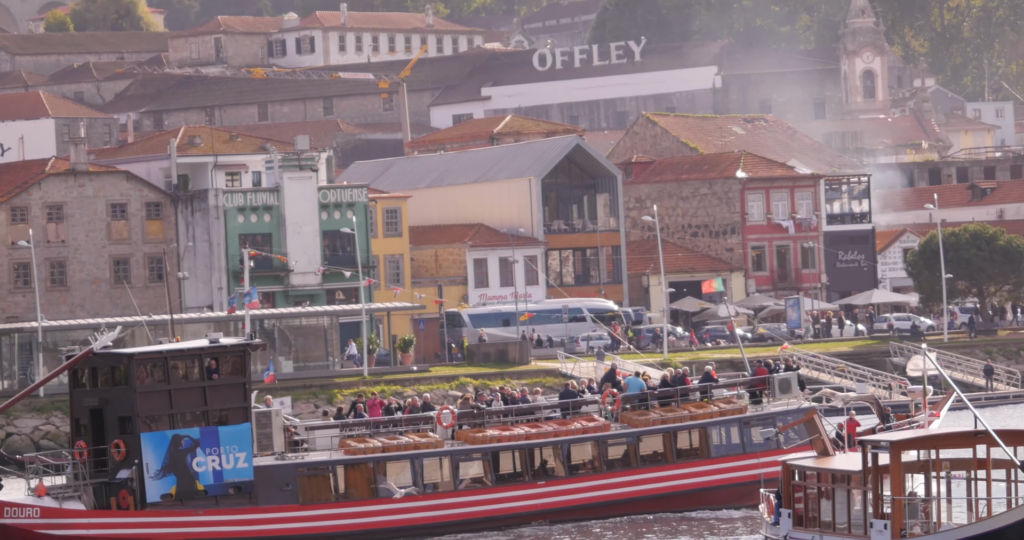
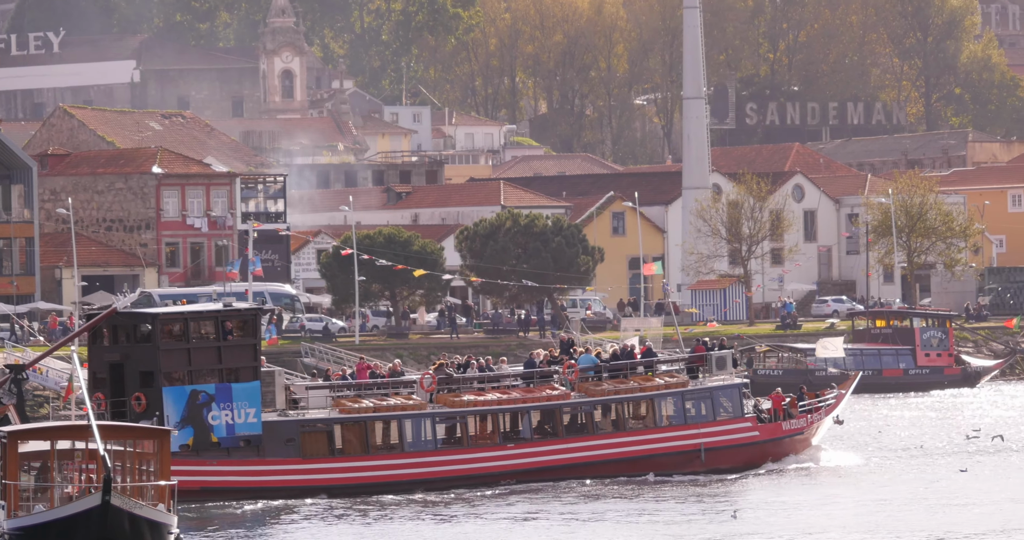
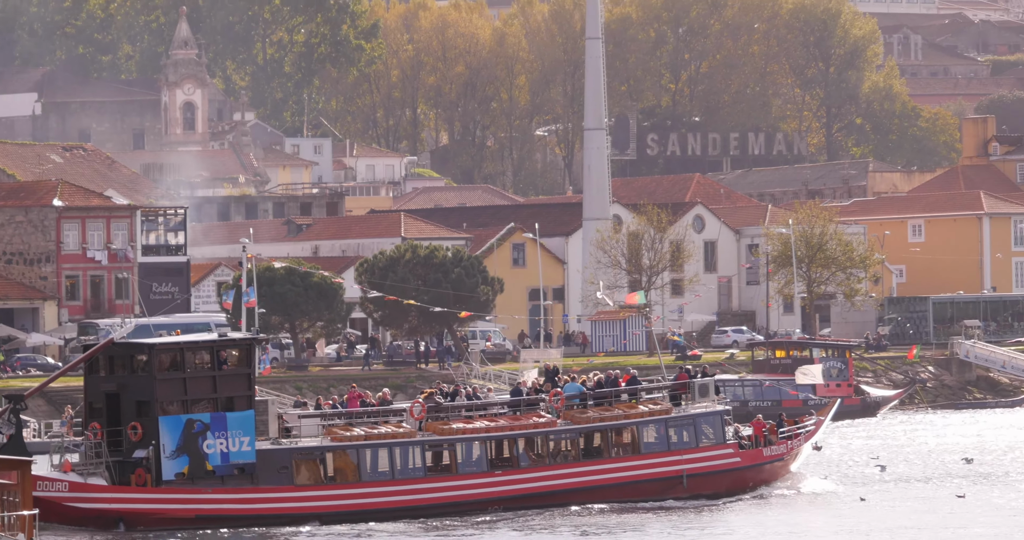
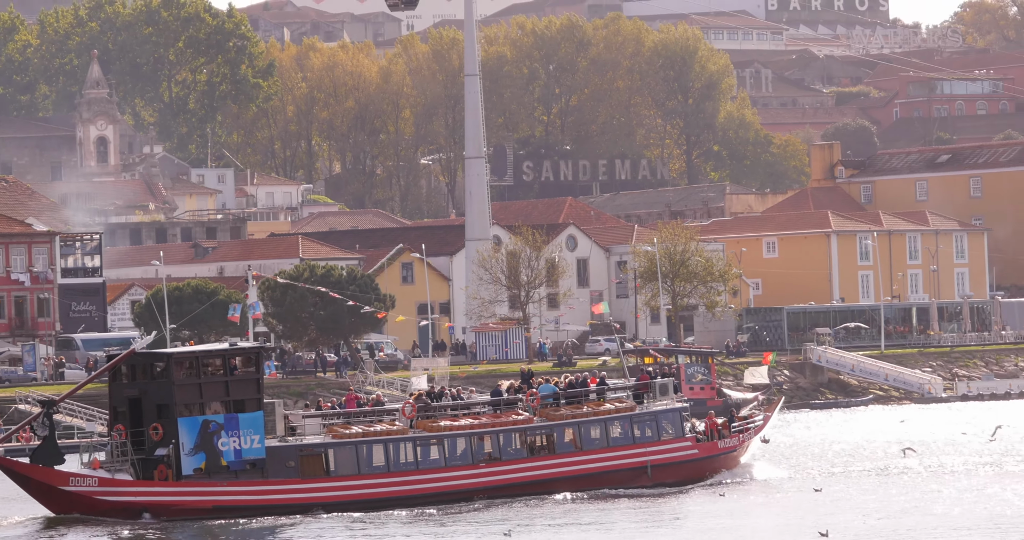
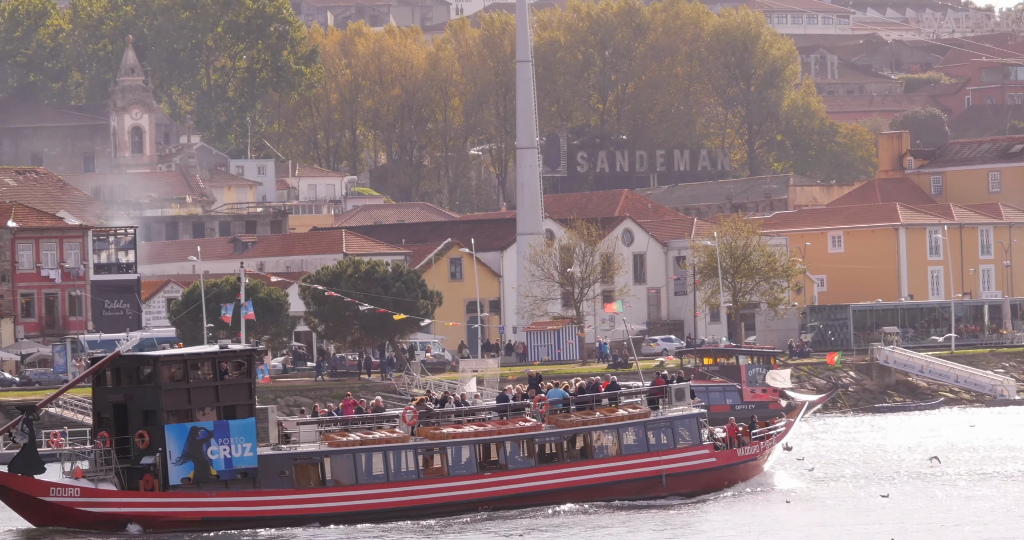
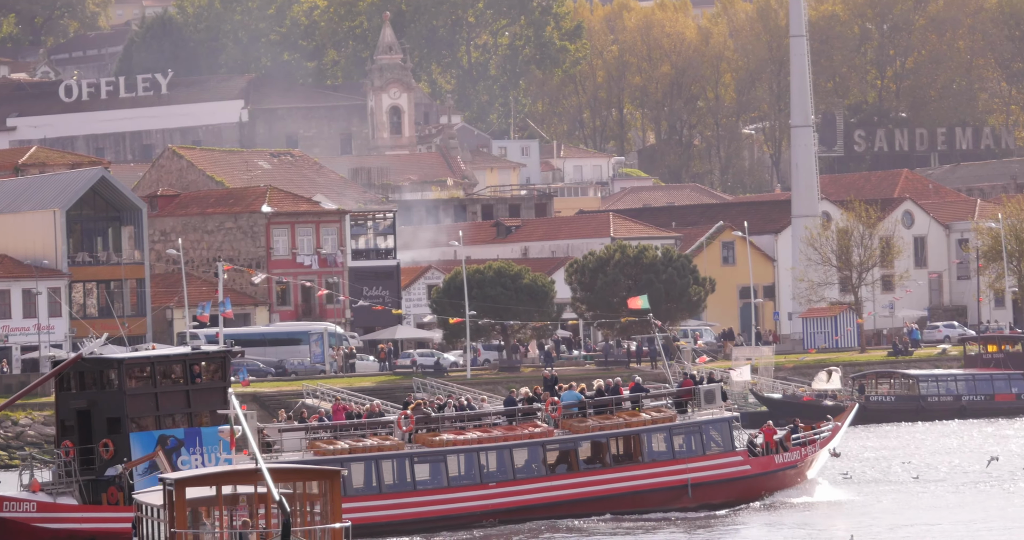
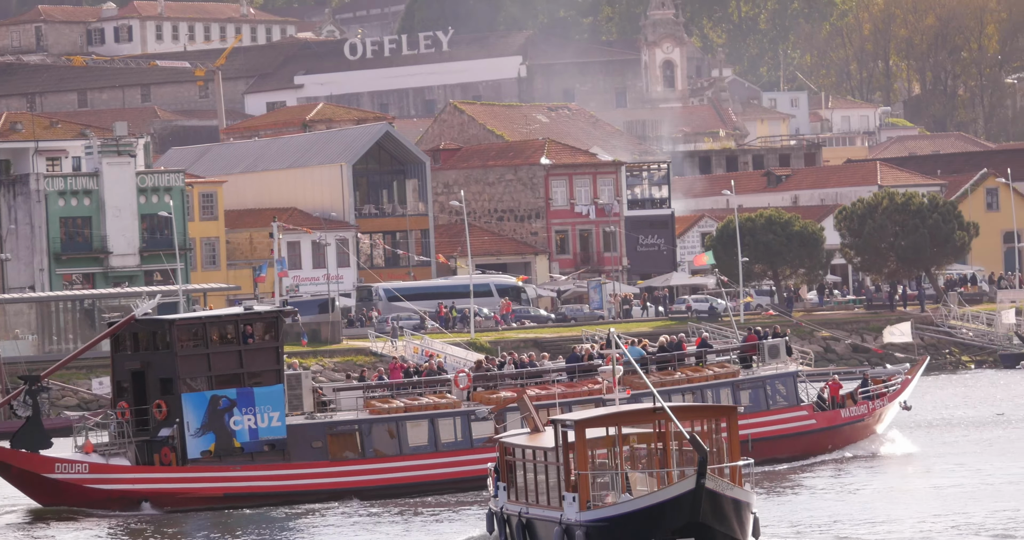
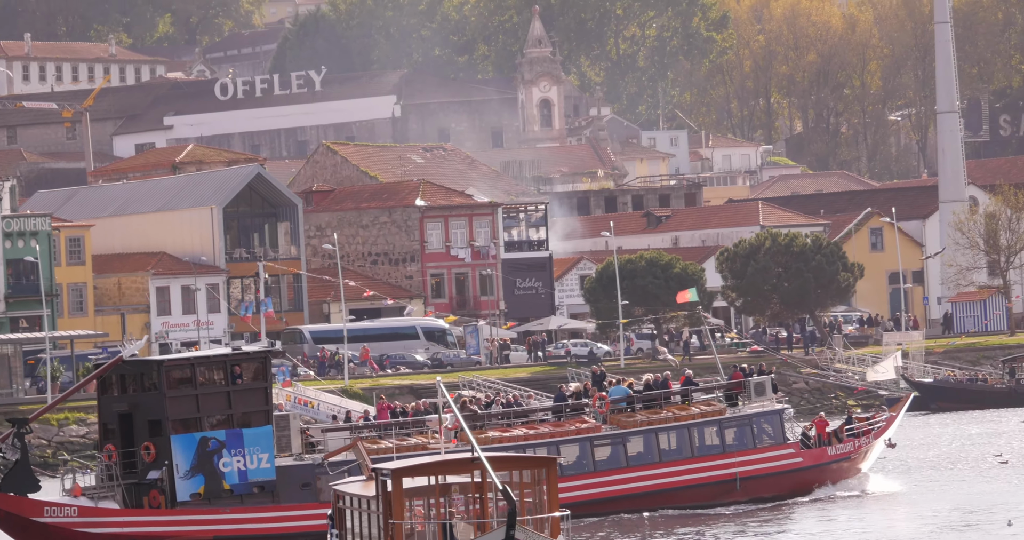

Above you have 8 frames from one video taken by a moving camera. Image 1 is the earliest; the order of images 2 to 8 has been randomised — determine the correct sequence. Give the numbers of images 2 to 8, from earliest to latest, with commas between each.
7, 8, 6, 2, 3, 5, 4
